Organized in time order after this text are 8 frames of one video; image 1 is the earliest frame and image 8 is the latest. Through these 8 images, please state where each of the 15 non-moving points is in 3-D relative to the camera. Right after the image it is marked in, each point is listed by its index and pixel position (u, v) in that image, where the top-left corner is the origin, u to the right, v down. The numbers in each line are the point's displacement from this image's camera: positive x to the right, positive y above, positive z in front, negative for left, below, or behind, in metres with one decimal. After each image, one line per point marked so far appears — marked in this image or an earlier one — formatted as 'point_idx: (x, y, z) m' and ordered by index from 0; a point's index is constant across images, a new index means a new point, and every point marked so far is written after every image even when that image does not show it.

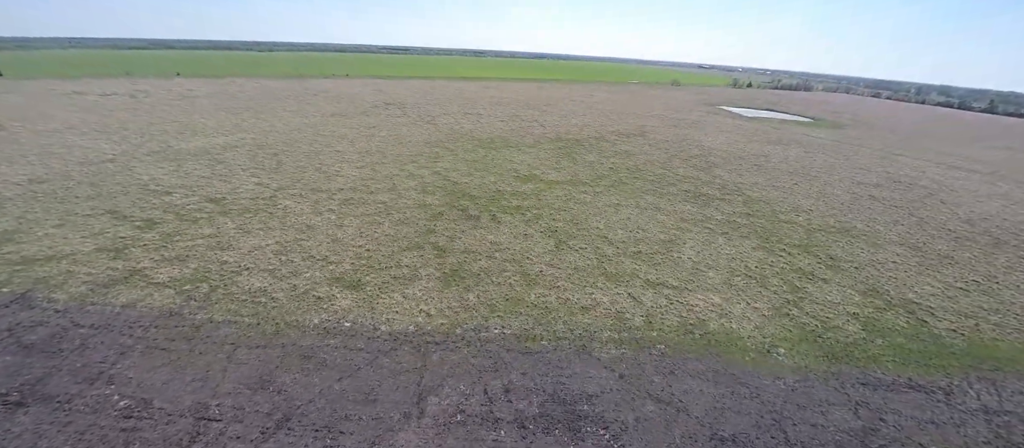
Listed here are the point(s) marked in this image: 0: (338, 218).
0: (-2.9, +0.1, +6.3) m
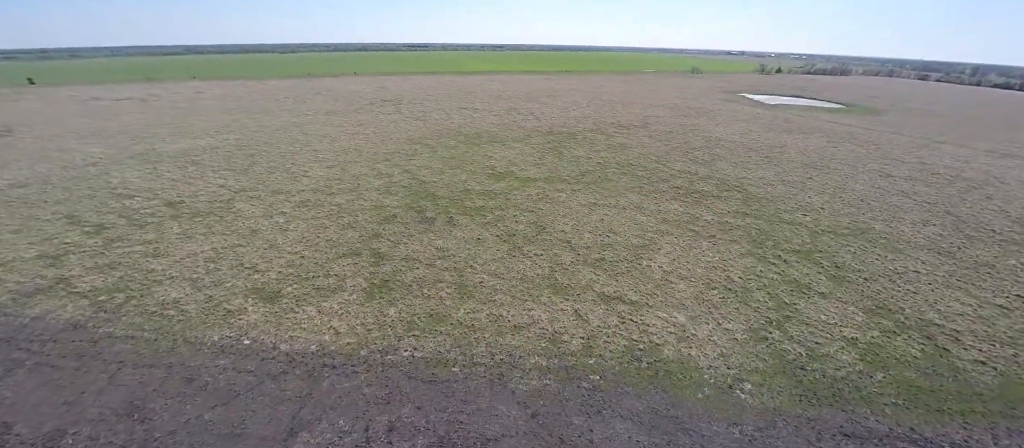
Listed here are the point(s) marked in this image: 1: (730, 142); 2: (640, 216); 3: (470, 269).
0: (-3.7, +0.1, +6.0) m
1: (+6.1, +2.2, +10.3) m
2: (+2.3, +0.1, +6.5) m
3: (-0.6, -0.6, +5.0) m
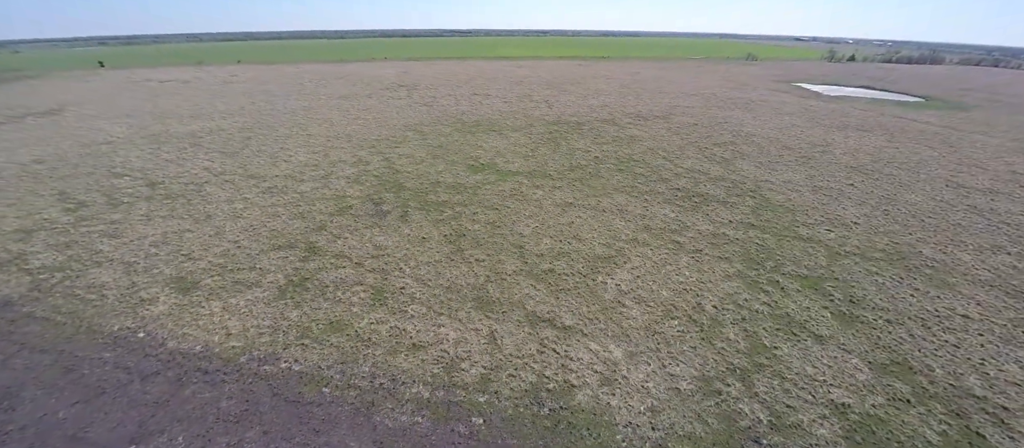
0: (-4.3, +0.3, +5.9) m
1: (+6.0, +2.0, +8.8) m
2: (+1.7, 0.0, +5.6) m
3: (-1.4, -0.6, +4.6) m
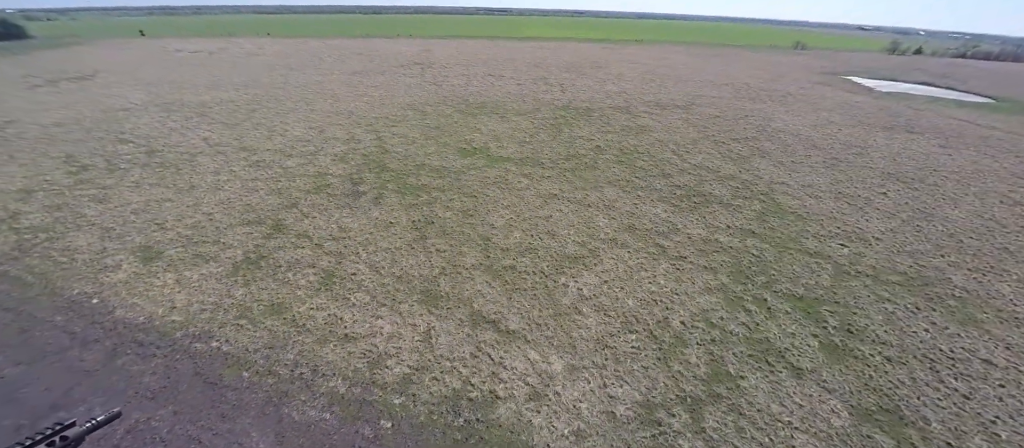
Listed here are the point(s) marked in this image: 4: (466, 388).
0: (-4.6, +0.8, +5.9) m
1: (+6.0, +1.8, +7.9) m
2: (+1.3, +0.1, +5.2) m
3: (-1.9, -0.4, +4.4) m
4: (-0.4, -1.4, +3.1) m
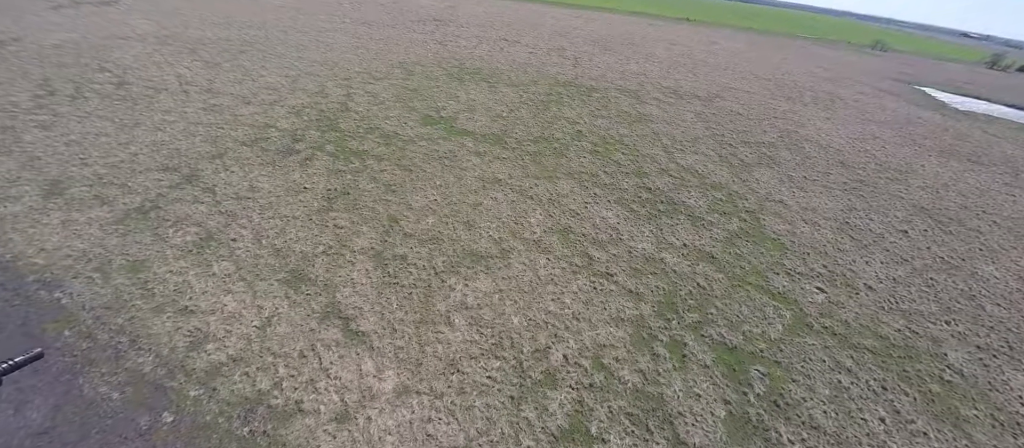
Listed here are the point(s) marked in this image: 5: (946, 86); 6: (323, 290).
0: (-5.3, +1.7, +5.8) m
1: (+5.5, +1.3, +6.6) m
2: (+0.3, +0.1, +4.5) m
3: (-3.0, 0.0, +4.1) m
4: (-1.7, -1.2, +2.7) m
5: (+11.6, +3.8, +9.8) m
6: (-1.7, -0.6, +3.4) m
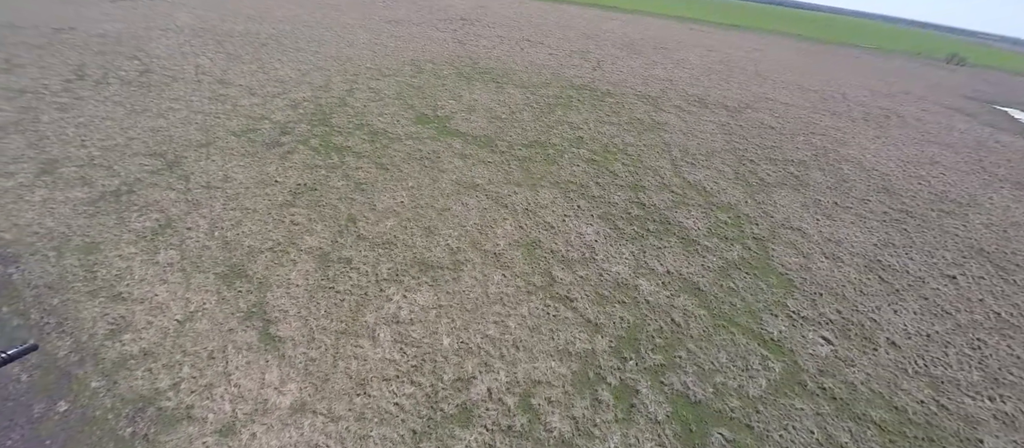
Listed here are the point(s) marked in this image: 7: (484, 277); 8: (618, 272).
0: (-5.4, +1.9, +6.0) m
1: (+5.4, +0.8, +5.8) m
2: (-0.1, 0.0, +4.2) m
3: (-3.4, +0.2, +4.0) m
4: (-2.4, -1.2, +2.6) m
5: (+12.0, +2.8, +8.3) m
6: (-2.3, -0.6, +3.3) m
7: (-0.2, -0.5, +3.6) m
8: (+1.1, -0.5, +3.8) m
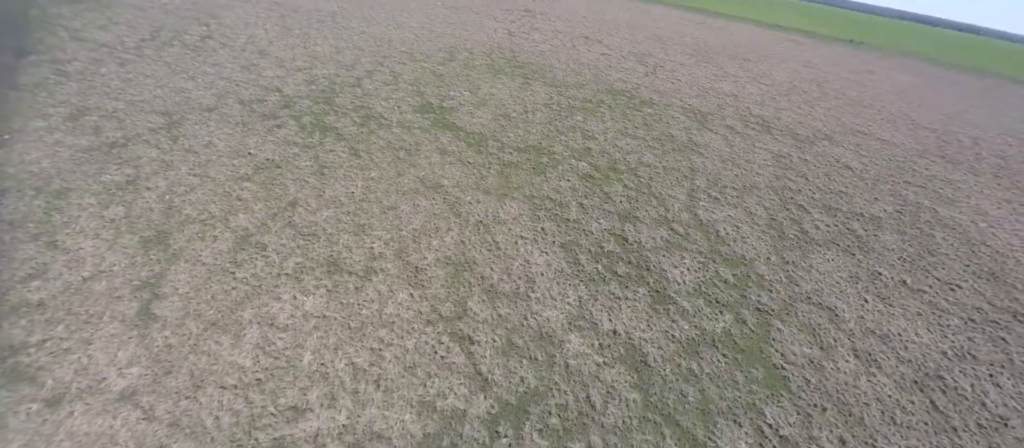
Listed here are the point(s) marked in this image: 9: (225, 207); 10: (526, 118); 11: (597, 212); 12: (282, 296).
0: (-5.2, +2.7, +6.4) m
1: (+5.1, -0.2, +4.2) m
2: (-0.6, -0.2, +3.7) m
3: (-3.8, +0.6, +4.2) m
4: (-3.4, -0.9, +2.6) m
5: (+12.2, +0.6, +5.4) m
6: (-3.0, -0.3, +3.2) m
7: (-1.0, -0.6, +3.1) m
8: (+0.3, -0.8, +3.1) m
9: (-2.9, +0.2, +3.8) m
10: (+0.2, +1.7, +6.0) m
11: (+1.0, +0.1, +4.2) m
12: (-1.9, -0.6, +3.0) m
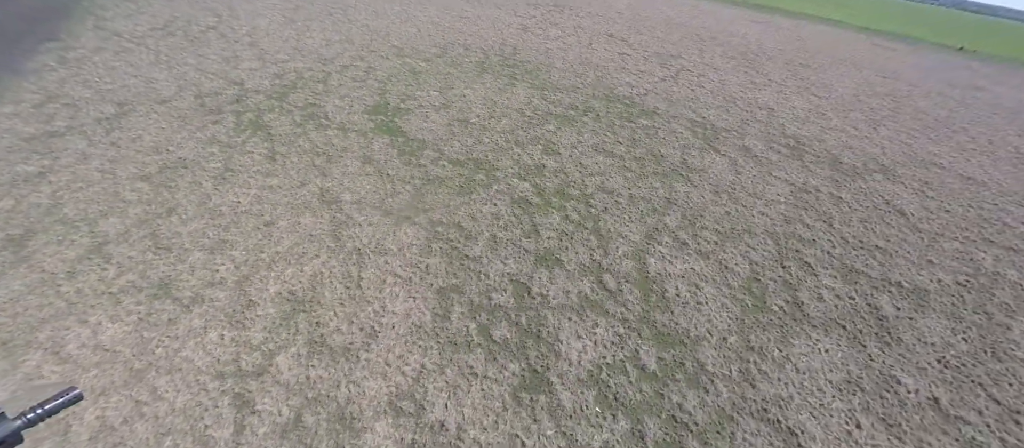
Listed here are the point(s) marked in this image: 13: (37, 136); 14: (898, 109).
0: (-5.5, +2.8, +6.5) m
1: (+4.0, -1.0, +2.8) m
2: (-1.7, -0.4, +3.1) m
3: (-4.7, +0.7, +4.1) m
4: (-4.6, -0.9, +2.4) m
5: (+11.3, -0.8, +2.8) m
6: (-4.2, -0.3, +3.0) m
7: (-2.2, -0.8, +2.7) m
8: (-0.9, -1.1, +2.4) m
9: (-3.9, +0.2, +3.6) m
10: (-0.3, +1.4, +5.2) m
11: (0.0, -0.2, +3.4) m
12: (-3.1, -0.7, +2.7) m
13: (-5.8, +1.1, +4.6) m
14: (+6.3, +1.8, +6.0) m
